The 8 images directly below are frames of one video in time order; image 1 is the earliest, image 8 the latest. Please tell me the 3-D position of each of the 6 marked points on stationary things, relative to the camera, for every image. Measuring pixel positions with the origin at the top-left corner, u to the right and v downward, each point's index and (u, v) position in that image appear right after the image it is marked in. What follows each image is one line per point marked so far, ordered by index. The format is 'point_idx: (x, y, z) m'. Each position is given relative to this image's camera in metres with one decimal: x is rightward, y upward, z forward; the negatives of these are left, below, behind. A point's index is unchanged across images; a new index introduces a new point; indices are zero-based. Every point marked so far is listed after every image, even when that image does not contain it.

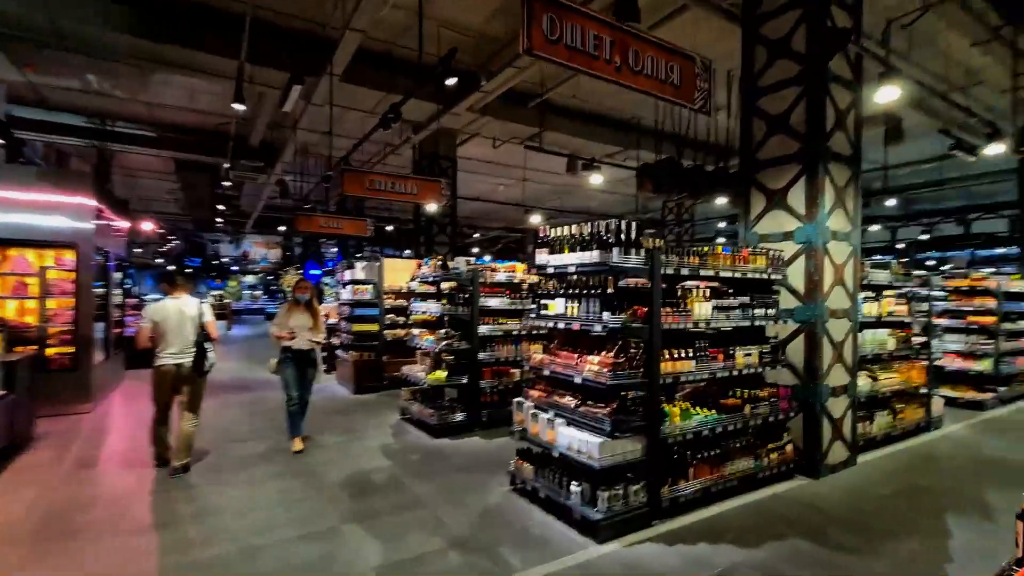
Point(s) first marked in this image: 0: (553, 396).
0: (+0.3, -0.8, +3.7) m
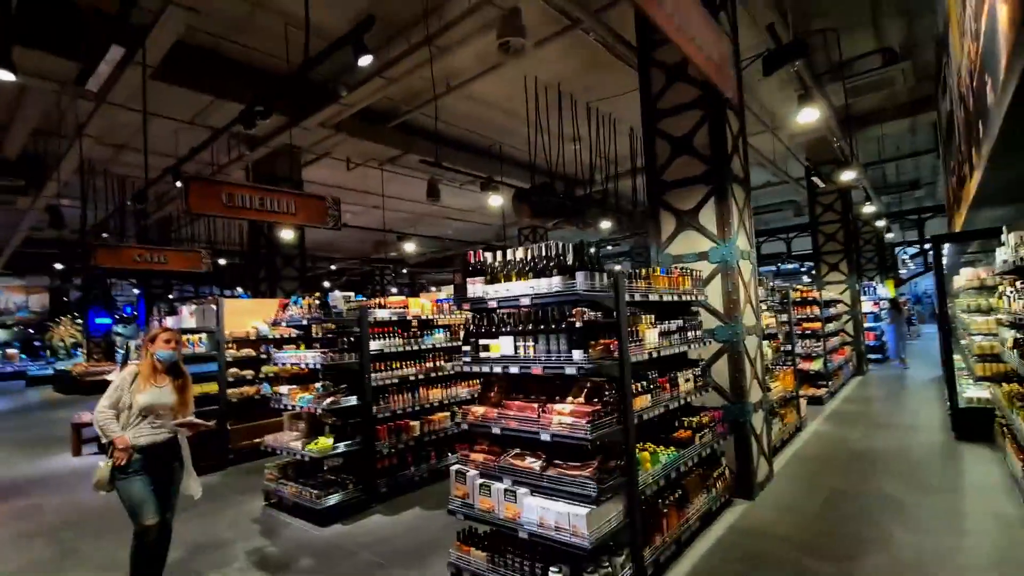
0: (0.0, -1.0, +3.0) m
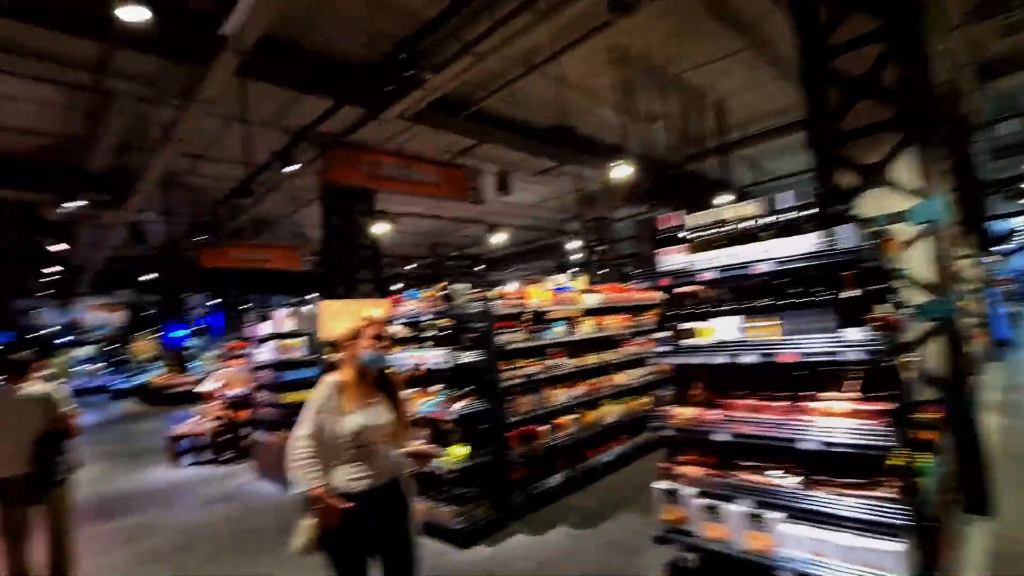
0: (+1.1, -0.9, +2.4) m
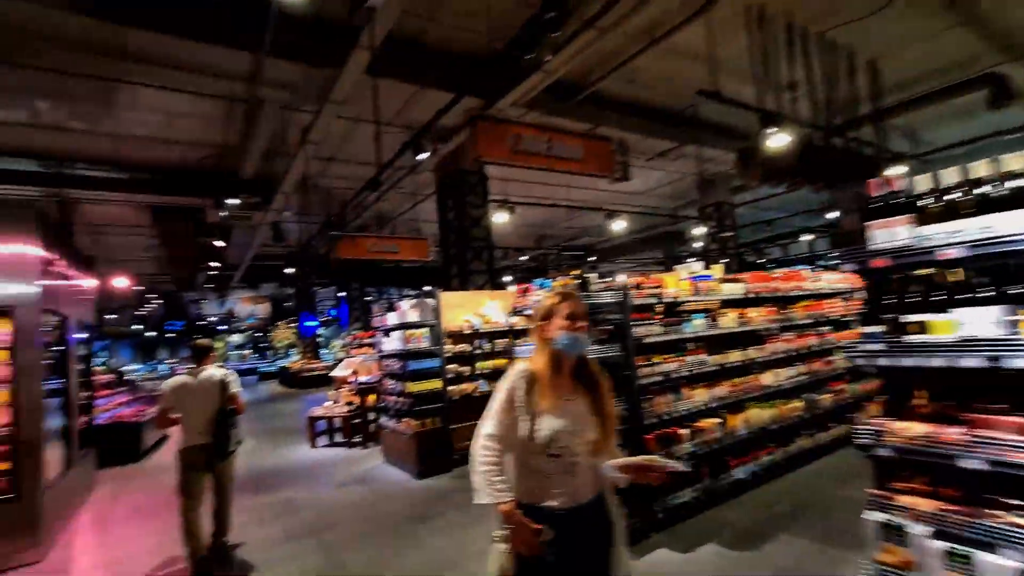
0: (+1.7, -0.8, +1.8) m
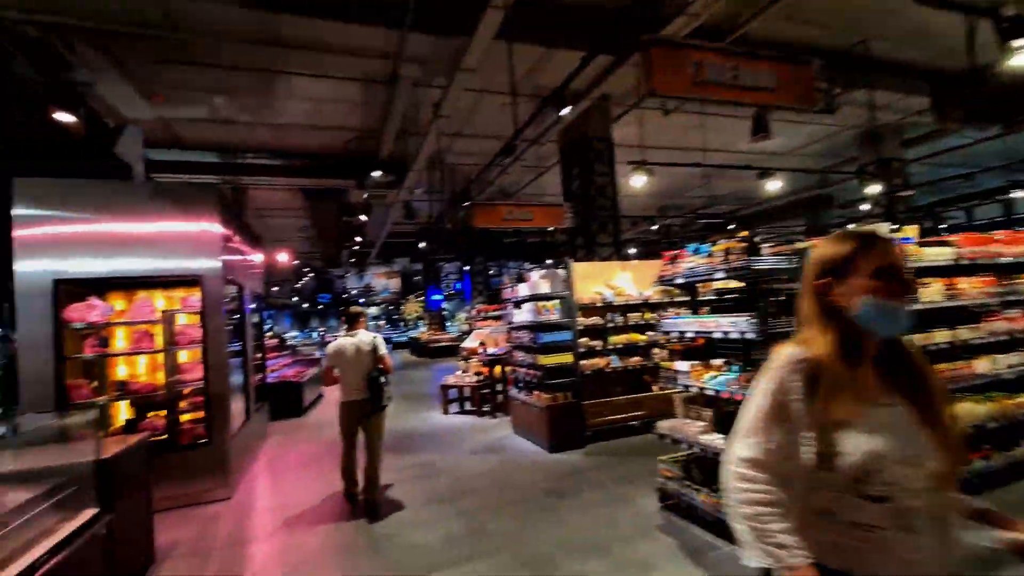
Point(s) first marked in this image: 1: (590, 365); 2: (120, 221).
0: (+2.3, -0.7, +1.1) m
1: (+1.0, -0.9, +6.0) m
2: (-3.9, +0.6, +4.9) m
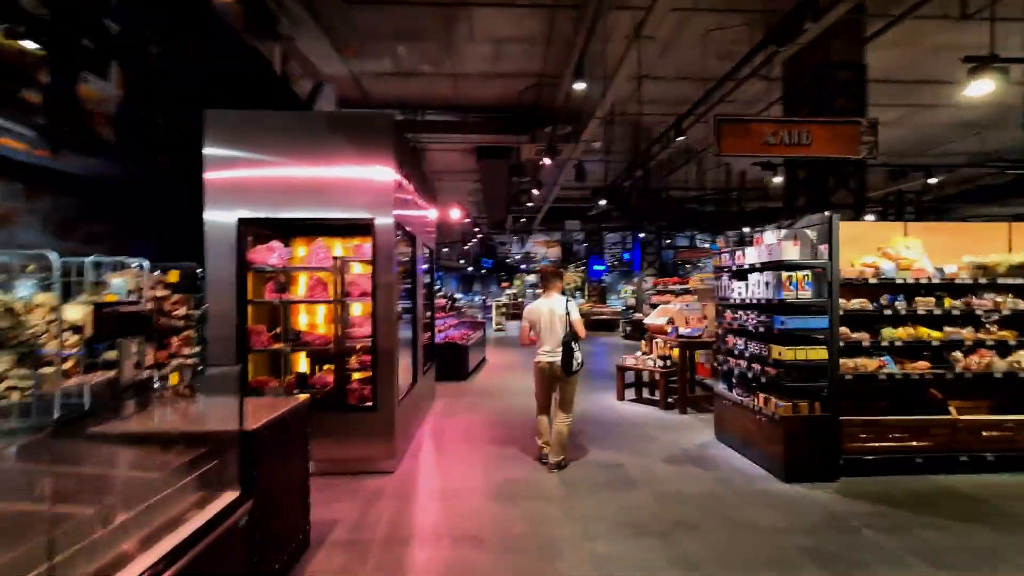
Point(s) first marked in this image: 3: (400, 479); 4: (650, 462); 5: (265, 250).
0: (+2.7, -0.7, -0.8) m
1: (+2.9, -0.7, +4.2) m
2: (-1.9, +1.1, +4.5) m
3: (-1.0, -1.6, +4.3) m
4: (+1.3, -1.6, +4.6) m
5: (-2.2, +0.3, +4.5) m
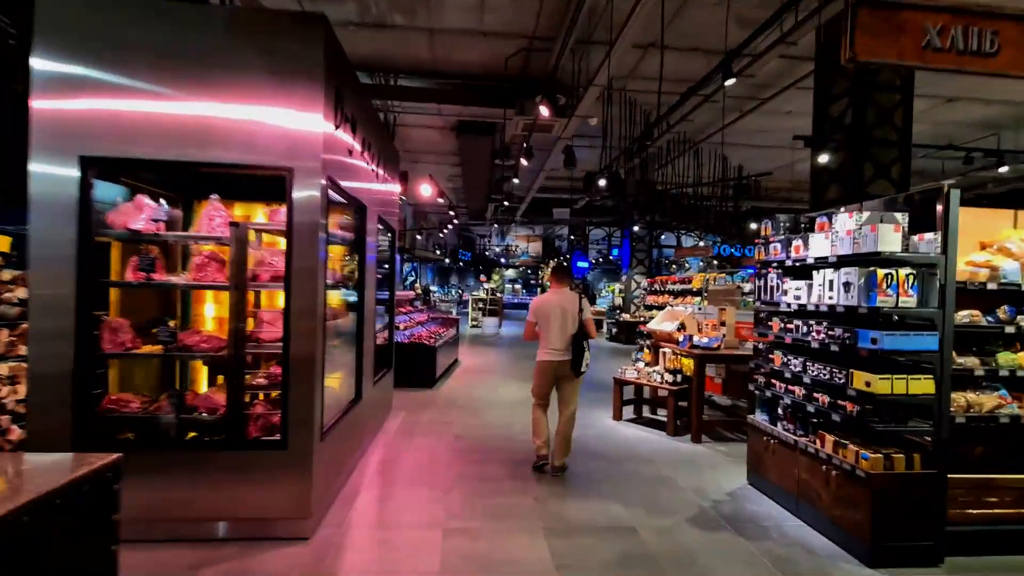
0: (+2.8, -0.8, -2.0) m
1: (+2.7, -0.7, +3.0) m
2: (-2.0, +1.3, +3.1) m
3: (-1.1, -1.5, +2.9) m
4: (+1.1, -1.6, +3.3) m
5: (-2.3, +0.5, +3.1) m
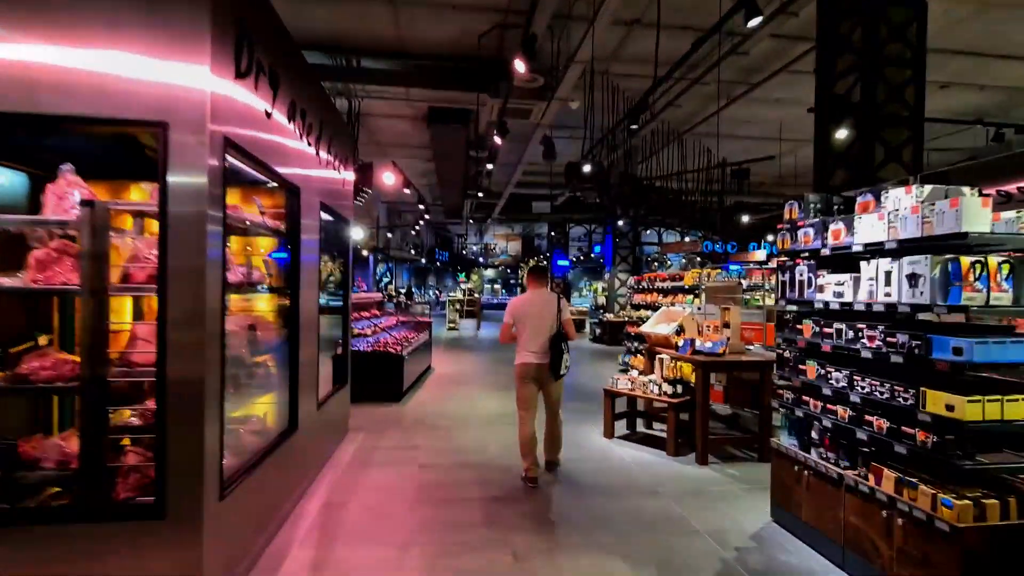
0: (+2.8, -0.8, -2.7) m
1: (+2.6, -0.7, +2.3) m
2: (-2.2, +1.2, +2.2) m
3: (-1.3, -1.6, +2.1) m
4: (+0.9, -1.6, +2.6) m
5: (-2.5, +0.5, +2.2) m
